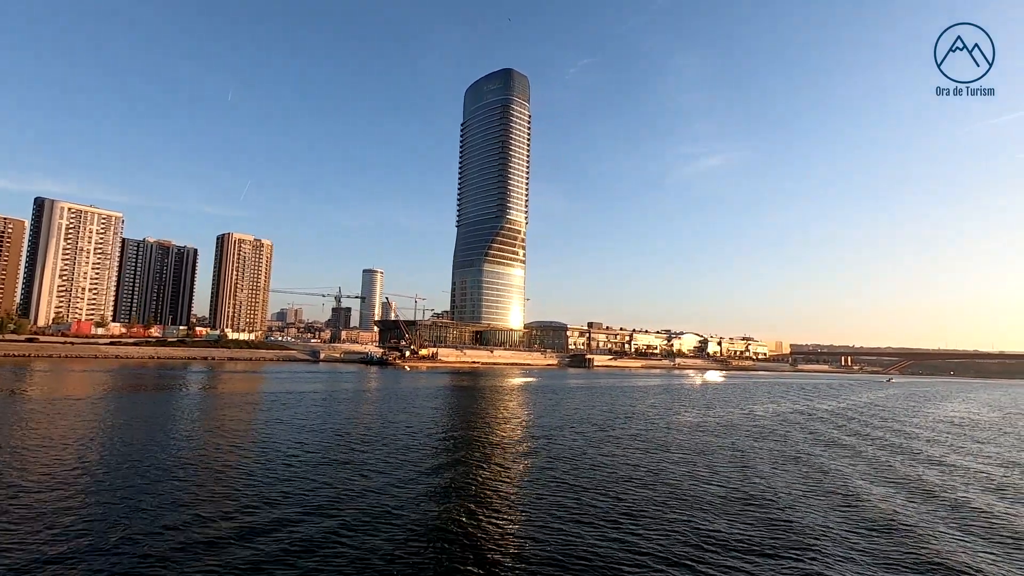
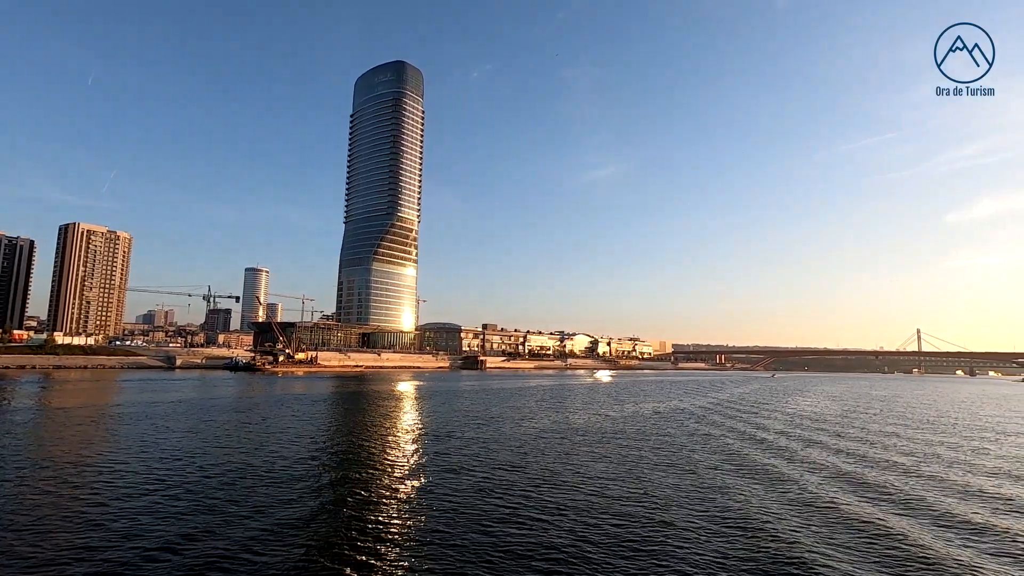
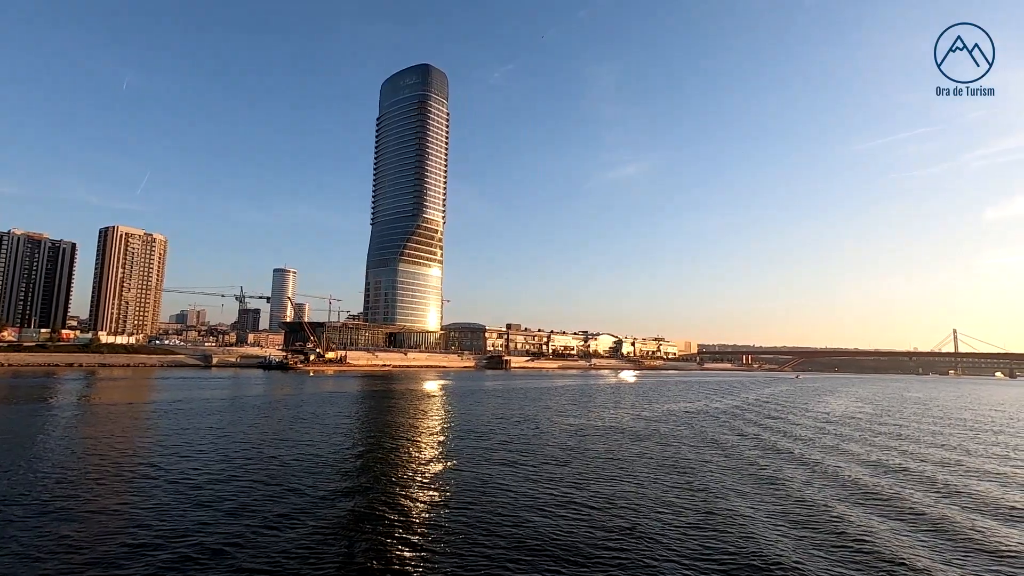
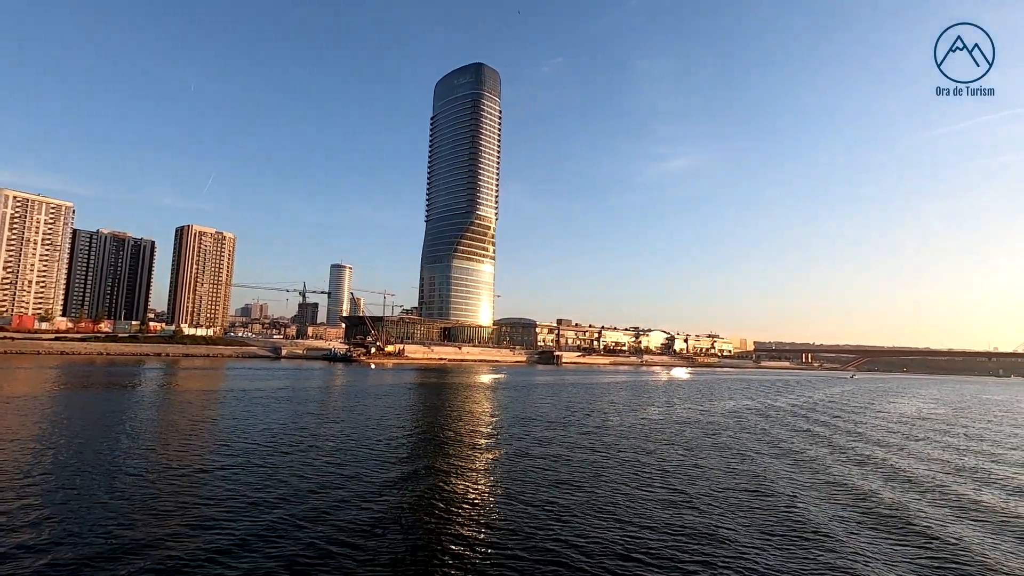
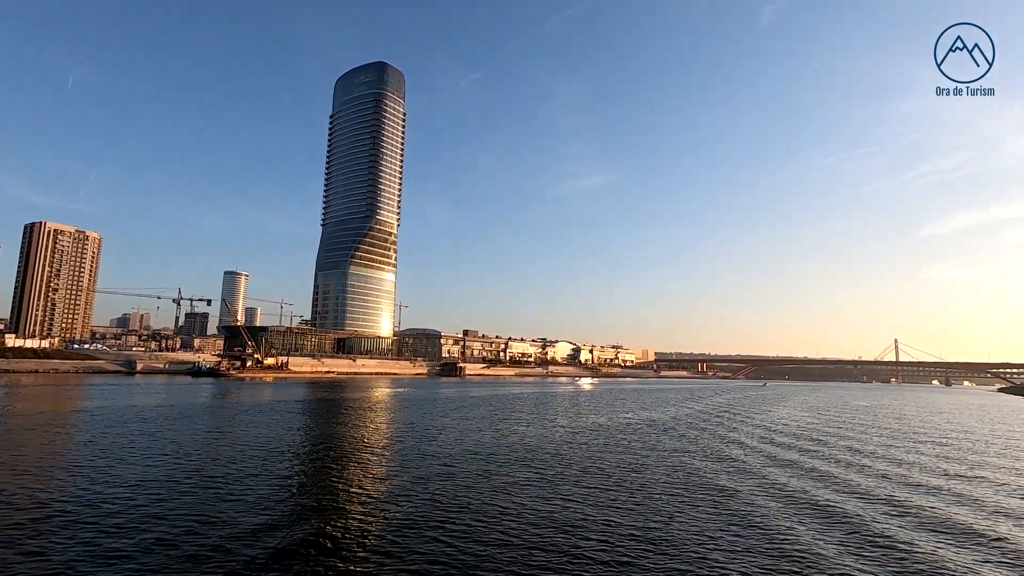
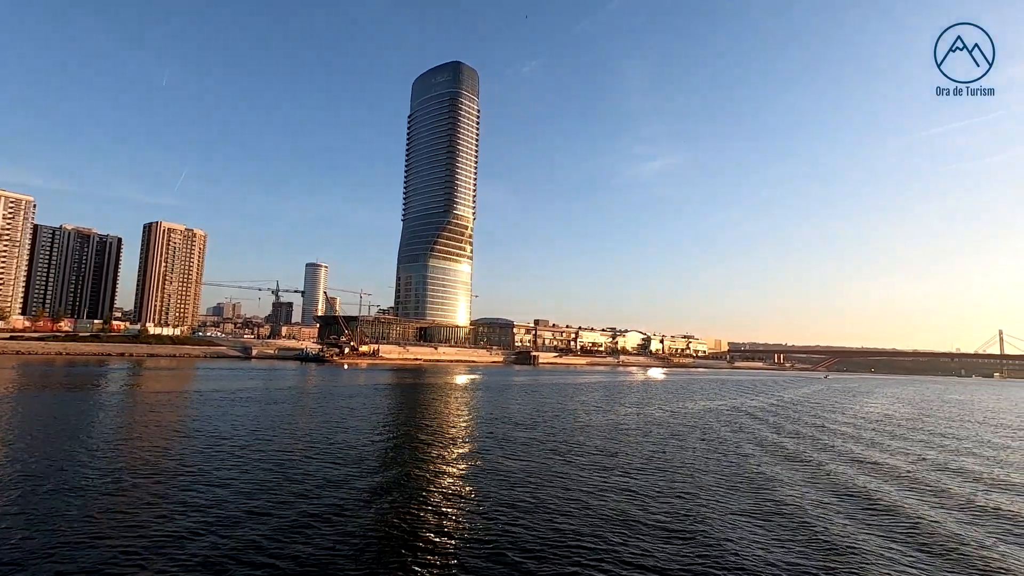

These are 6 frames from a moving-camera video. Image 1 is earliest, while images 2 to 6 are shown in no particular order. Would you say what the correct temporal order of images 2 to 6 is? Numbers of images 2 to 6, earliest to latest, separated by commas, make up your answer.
4, 6, 3, 2, 5
